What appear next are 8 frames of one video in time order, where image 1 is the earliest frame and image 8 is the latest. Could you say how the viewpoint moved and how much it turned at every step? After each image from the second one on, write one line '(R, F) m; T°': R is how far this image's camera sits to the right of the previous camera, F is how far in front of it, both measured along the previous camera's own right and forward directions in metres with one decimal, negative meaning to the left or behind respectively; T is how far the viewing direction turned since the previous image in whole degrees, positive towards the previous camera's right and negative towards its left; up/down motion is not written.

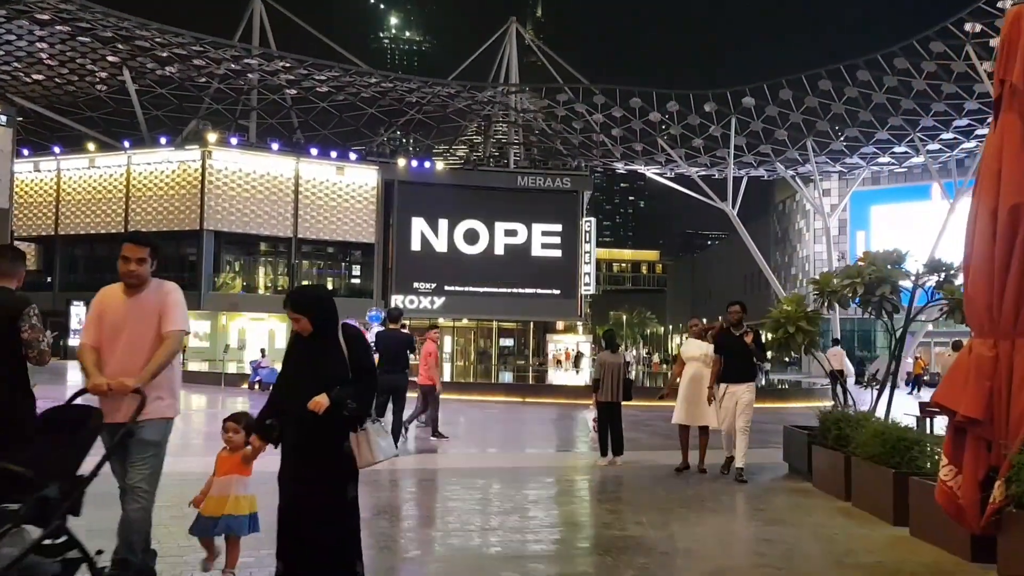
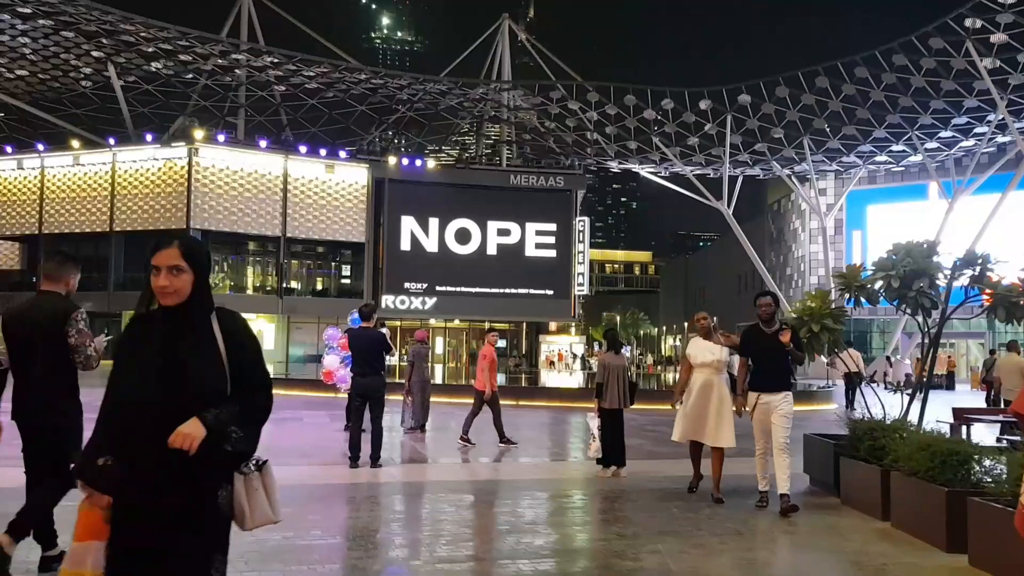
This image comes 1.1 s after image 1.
(0.0, +0.7) m; +1°
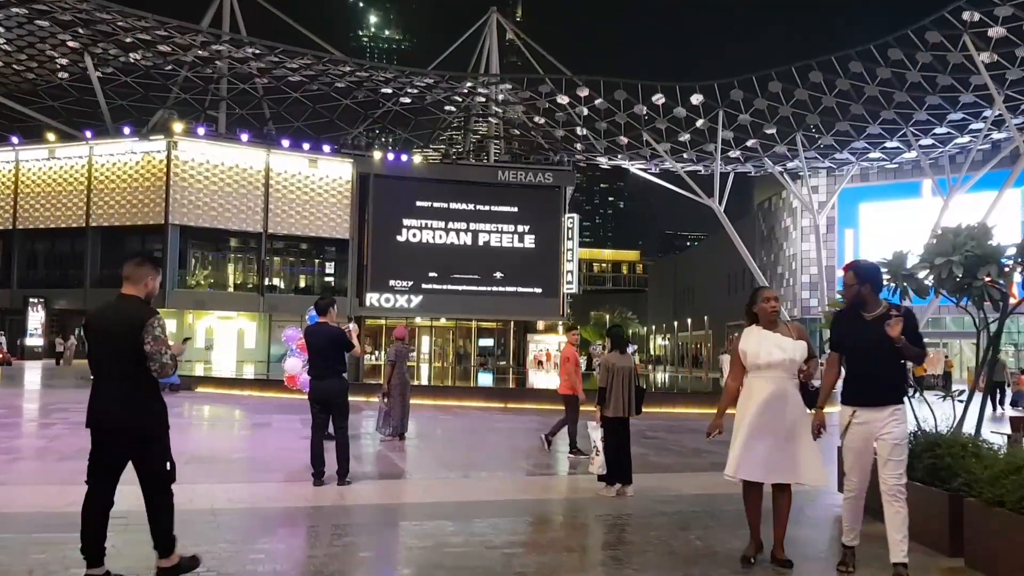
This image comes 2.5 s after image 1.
(0.0, +0.9) m; +1°
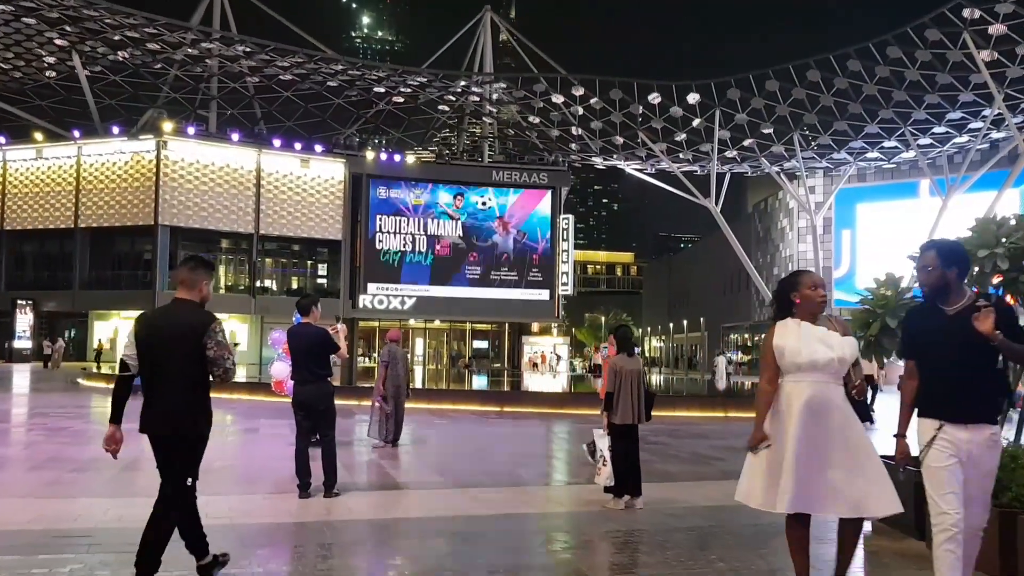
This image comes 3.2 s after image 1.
(0.0, +0.5) m; 0°
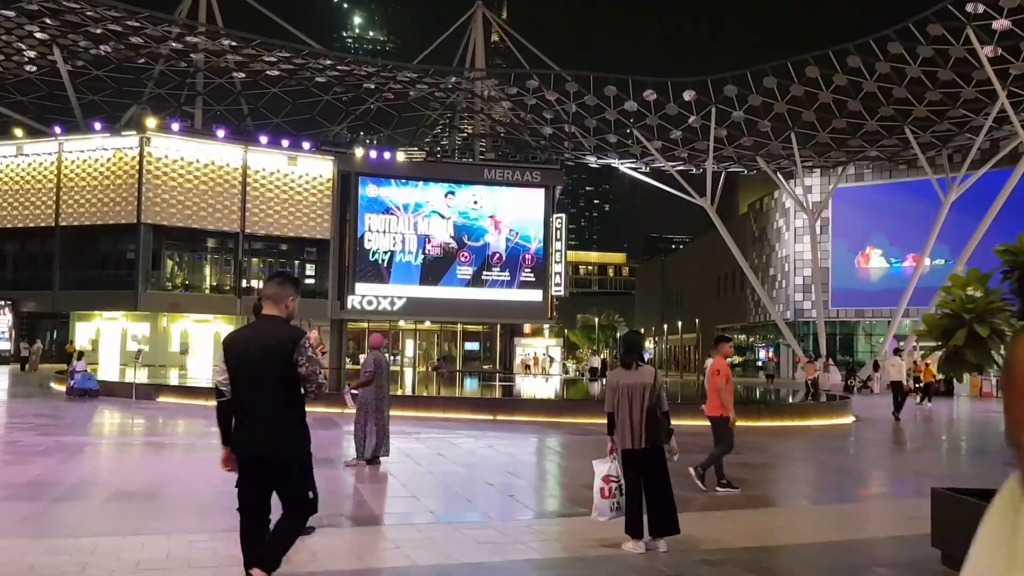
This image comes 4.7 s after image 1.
(0.0, +0.8) m; +1°
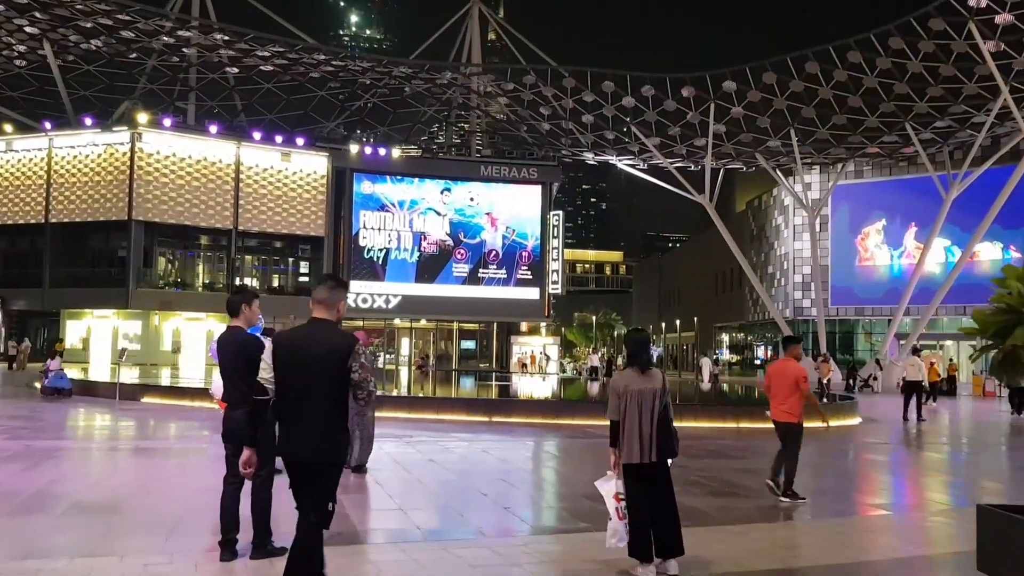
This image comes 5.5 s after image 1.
(0.0, +0.5) m; 0°
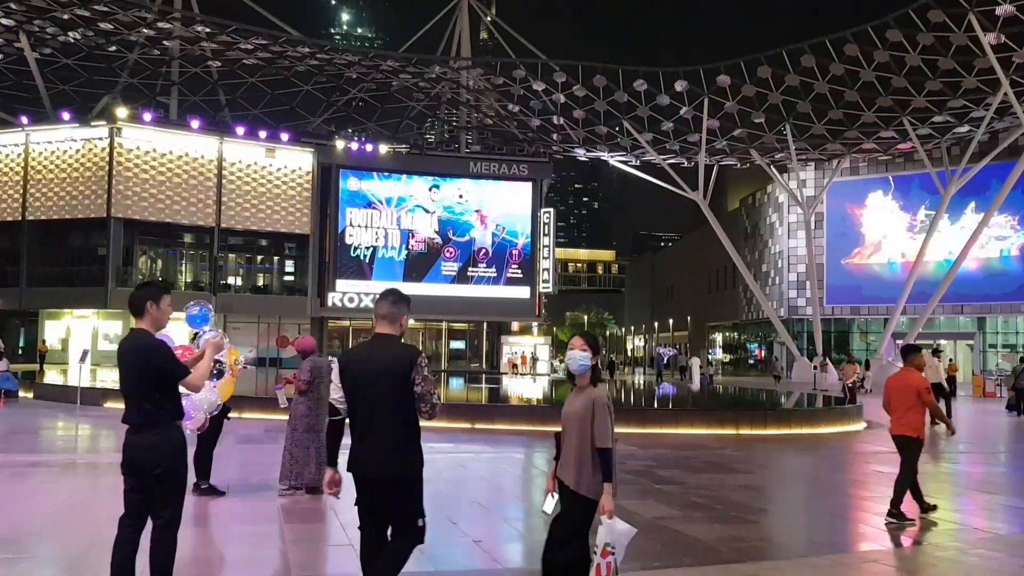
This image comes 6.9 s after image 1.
(+0.1, +0.8) m; +1°
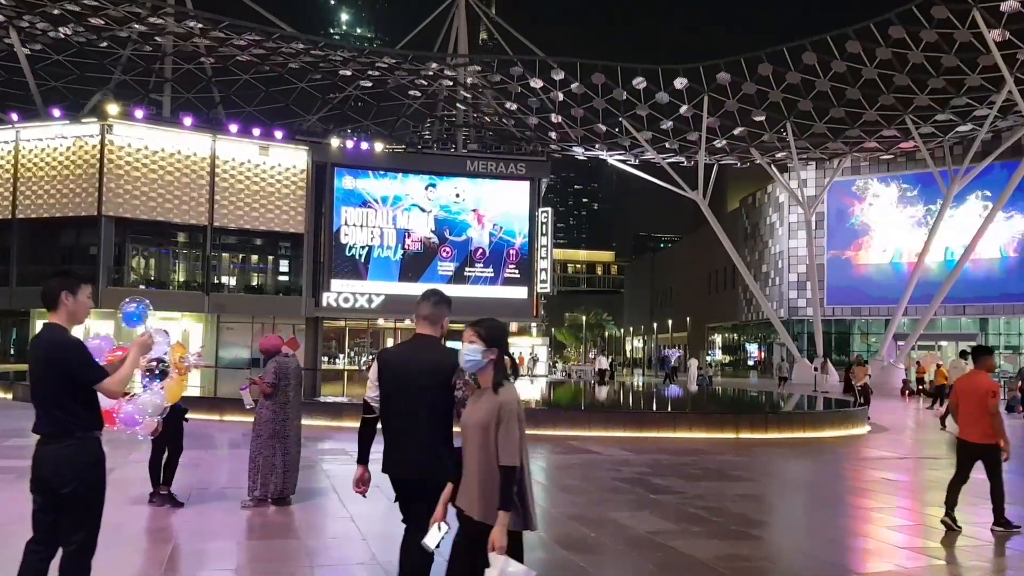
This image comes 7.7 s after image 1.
(+0.1, +0.5) m; 0°
